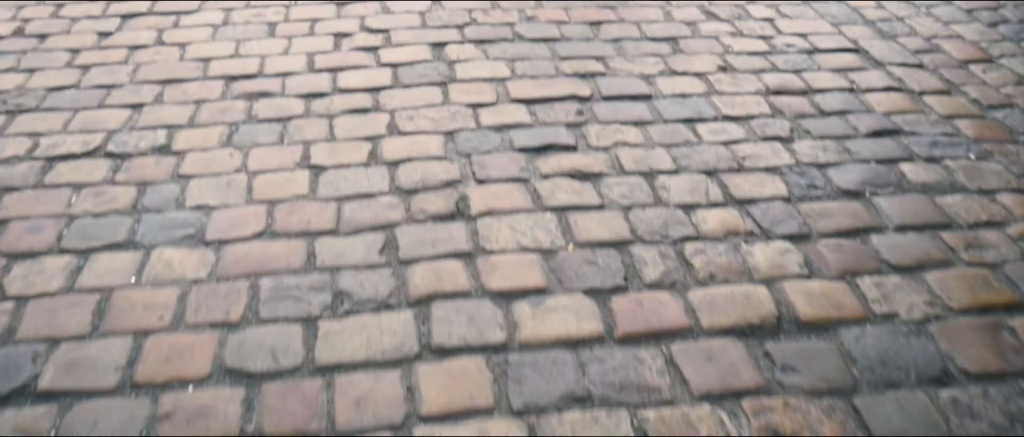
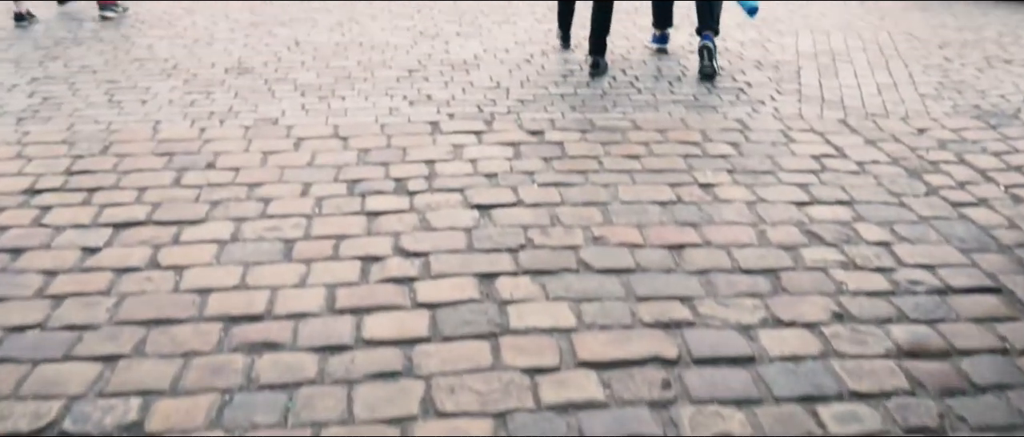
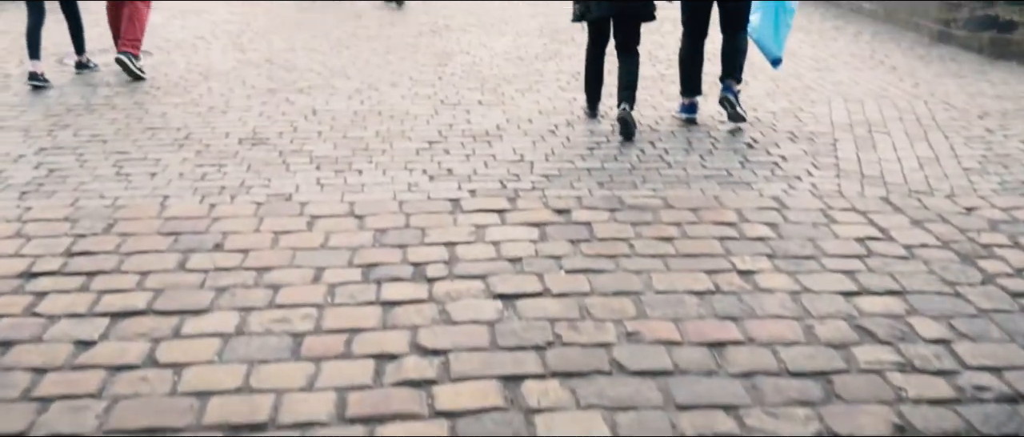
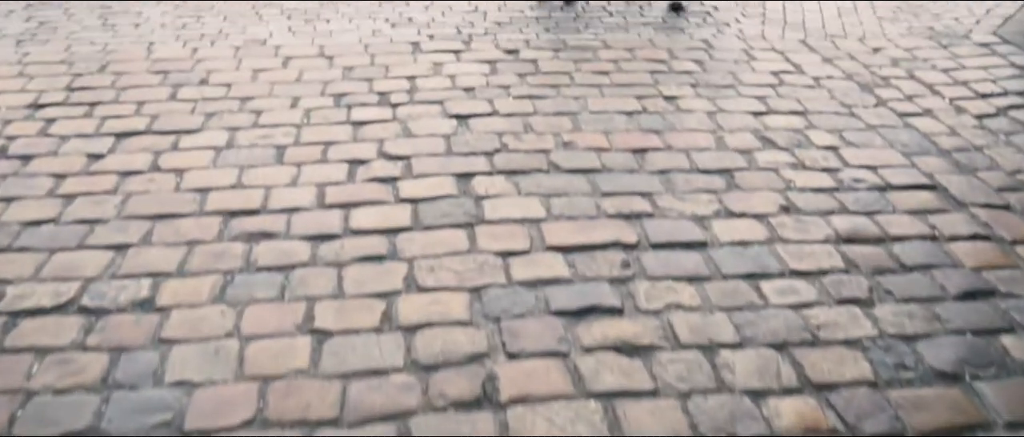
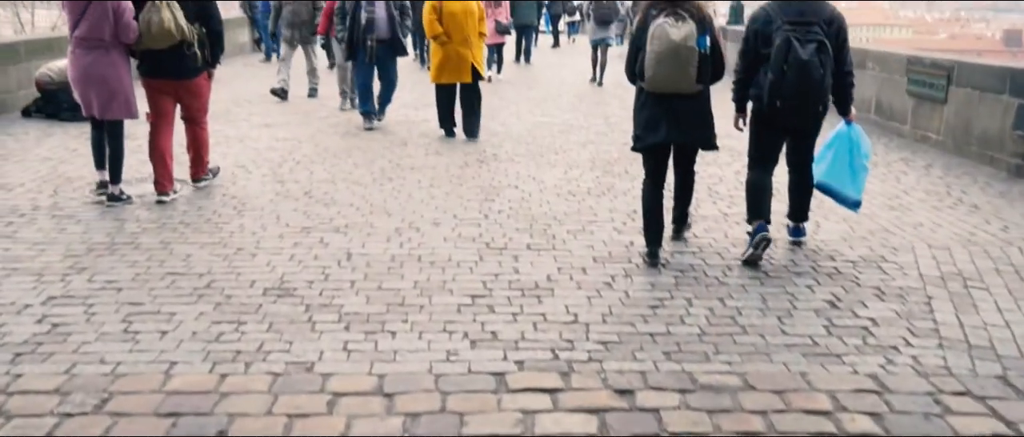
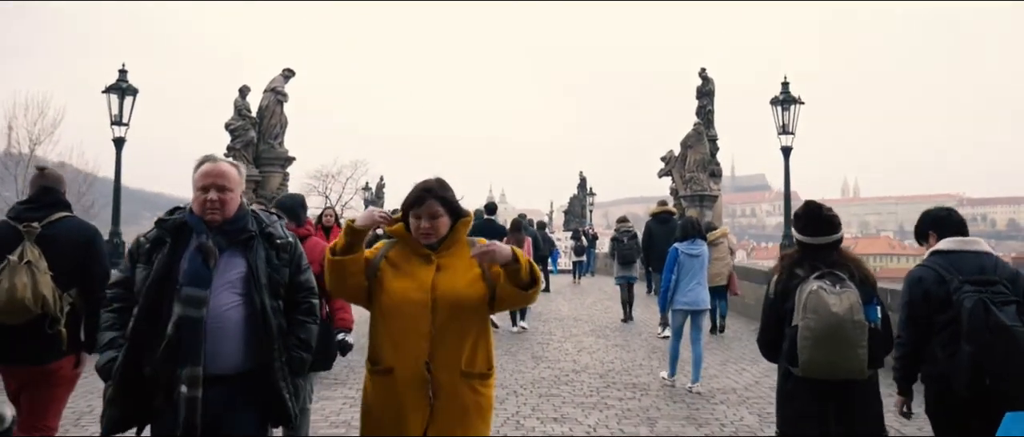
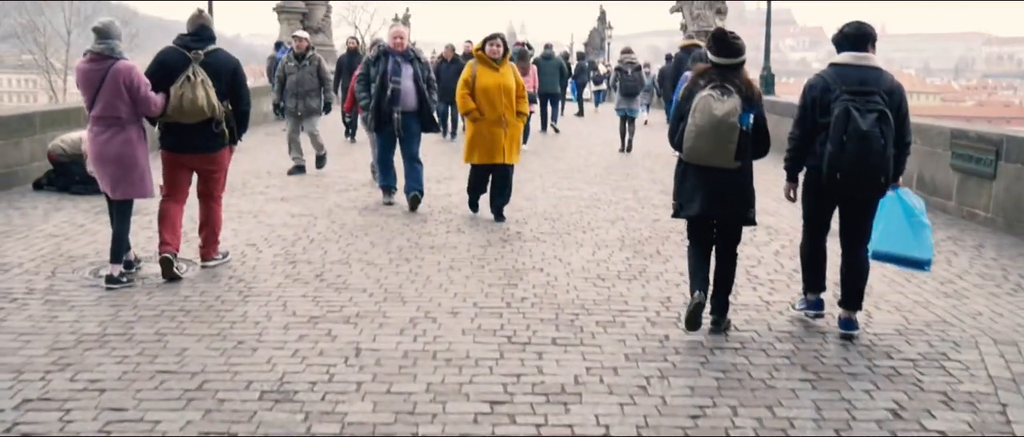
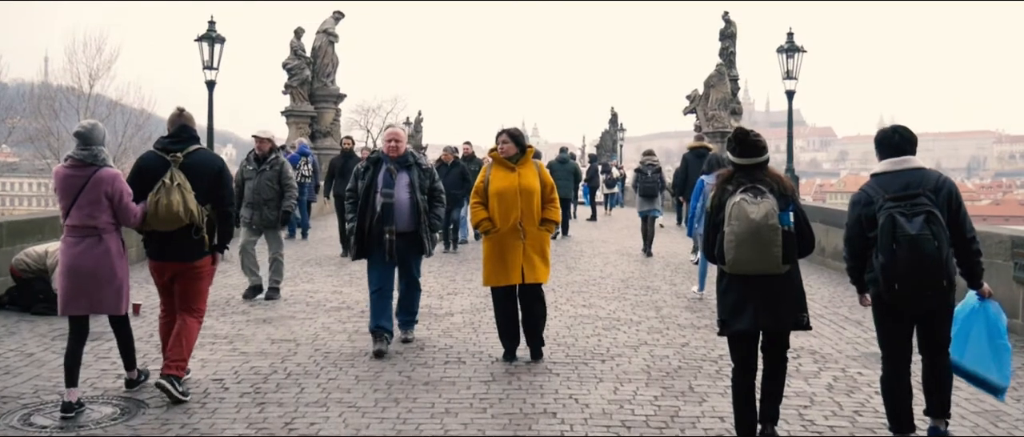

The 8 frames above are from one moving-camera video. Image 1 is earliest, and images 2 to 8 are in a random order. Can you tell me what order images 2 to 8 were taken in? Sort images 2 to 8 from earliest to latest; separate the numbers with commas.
4, 2, 3, 5, 7, 8, 6
